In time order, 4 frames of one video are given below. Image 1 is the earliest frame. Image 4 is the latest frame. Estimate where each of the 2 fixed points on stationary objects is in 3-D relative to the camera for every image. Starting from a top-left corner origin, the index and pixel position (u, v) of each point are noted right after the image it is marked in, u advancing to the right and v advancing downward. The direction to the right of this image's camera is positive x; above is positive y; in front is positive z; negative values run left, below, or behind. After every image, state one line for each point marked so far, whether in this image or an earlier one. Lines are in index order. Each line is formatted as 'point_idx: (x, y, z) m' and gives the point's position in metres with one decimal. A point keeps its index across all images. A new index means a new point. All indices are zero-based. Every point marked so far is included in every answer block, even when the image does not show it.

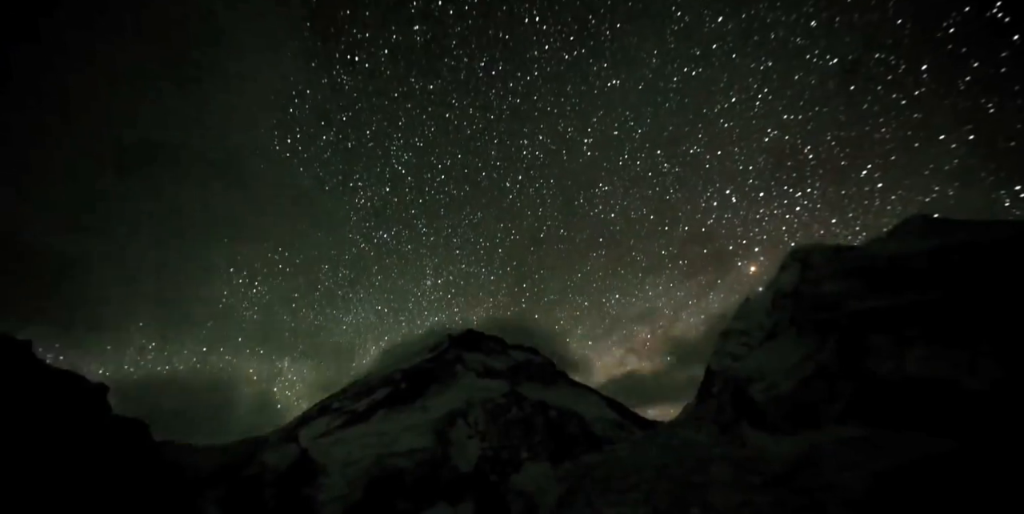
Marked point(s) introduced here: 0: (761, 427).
0: (+7.8, -5.5, +19.0) m
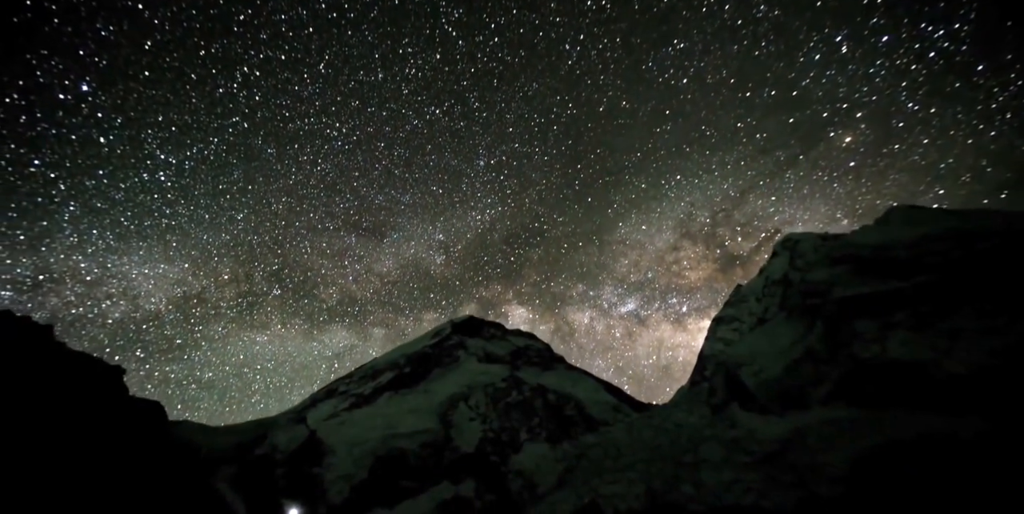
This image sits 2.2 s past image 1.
0: (+7.7, -5.1, +19.4) m
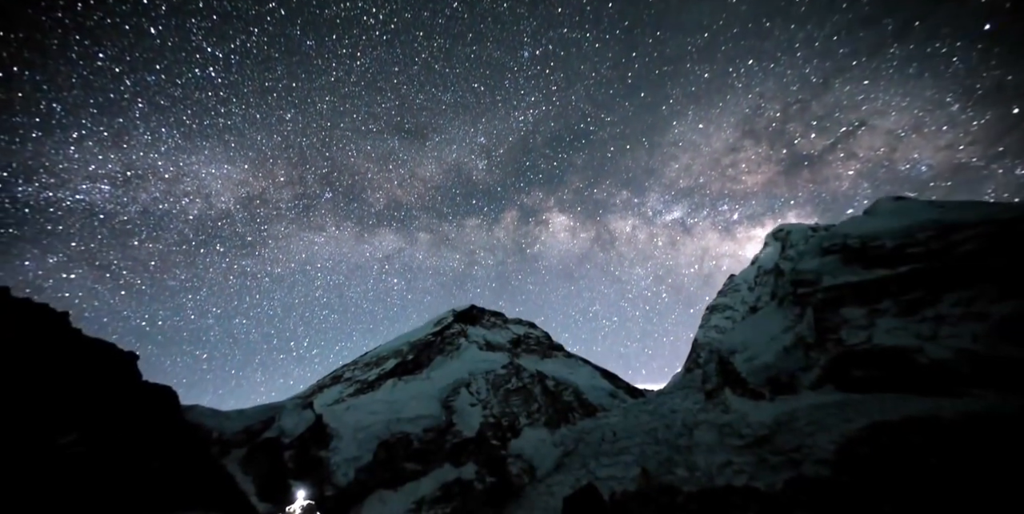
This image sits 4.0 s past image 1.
0: (+7.8, -4.6, +19.8) m
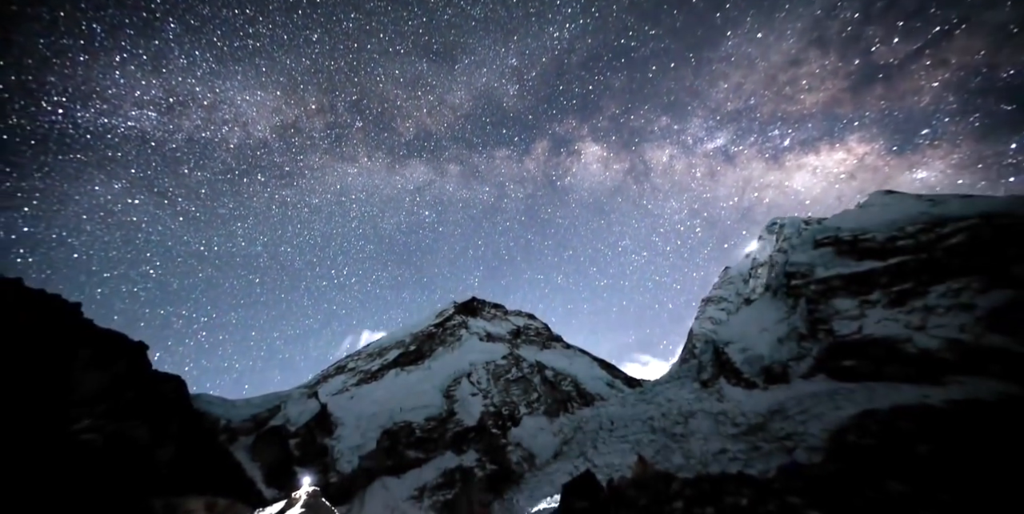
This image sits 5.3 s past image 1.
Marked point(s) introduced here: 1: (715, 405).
0: (+7.8, -4.2, +19.3) m
1: (+6.9, -4.8, +19.4) m
